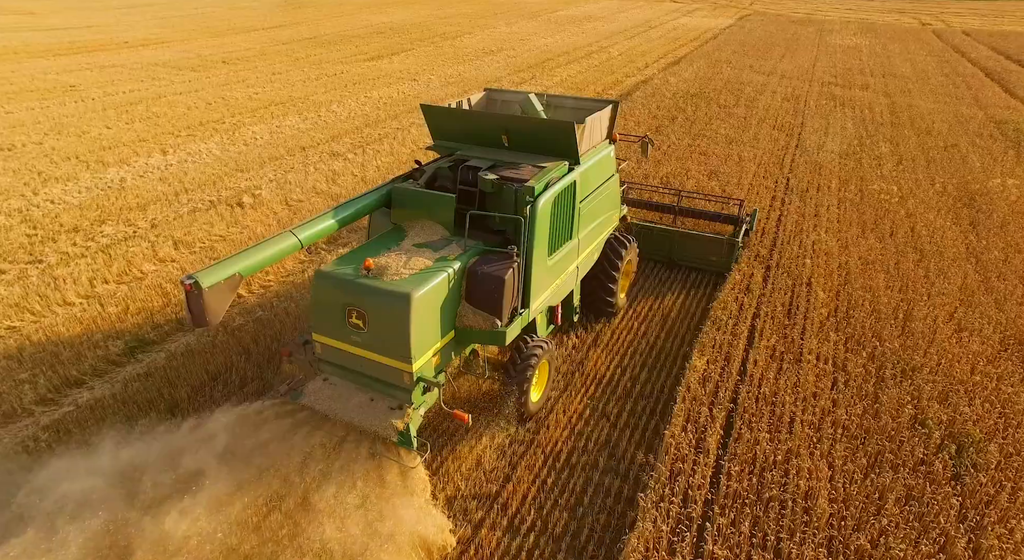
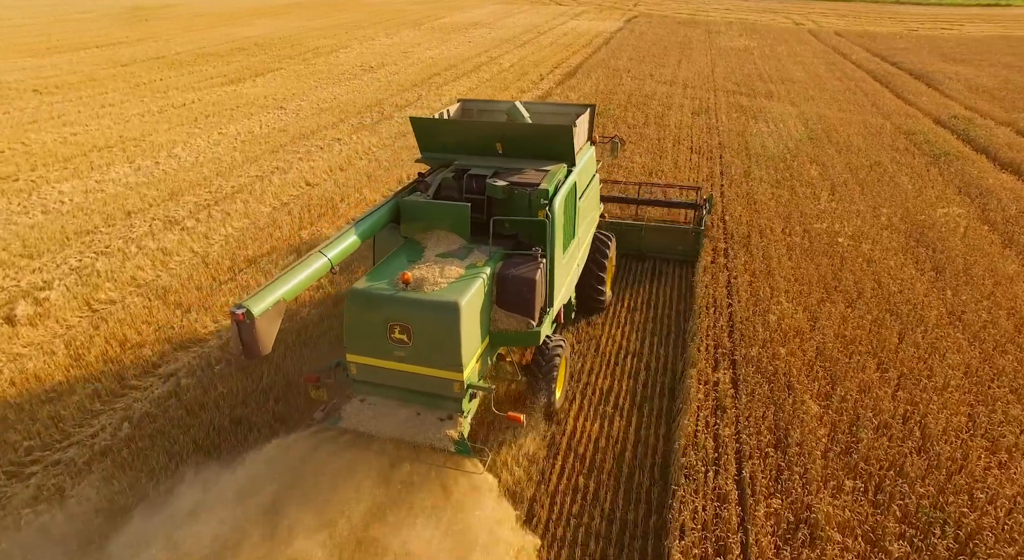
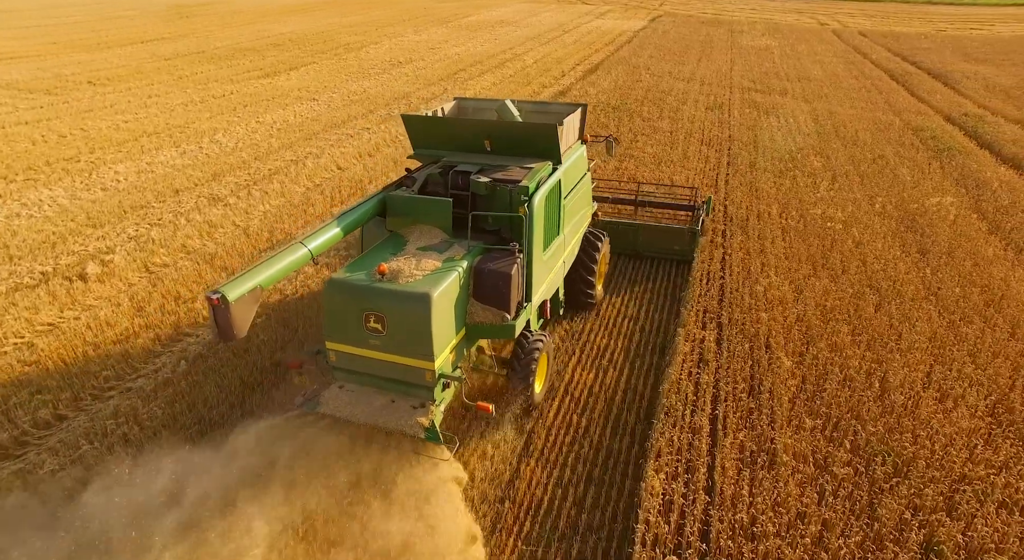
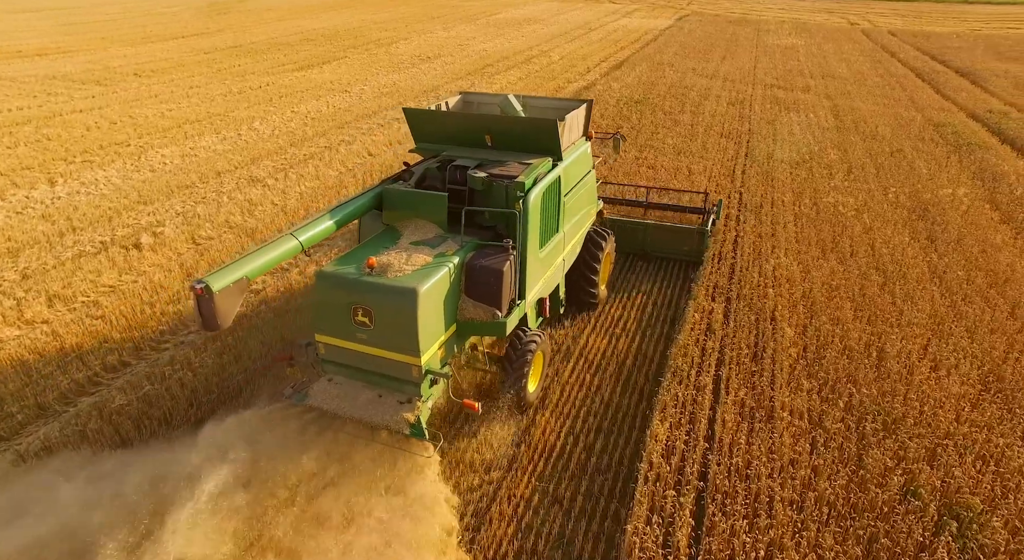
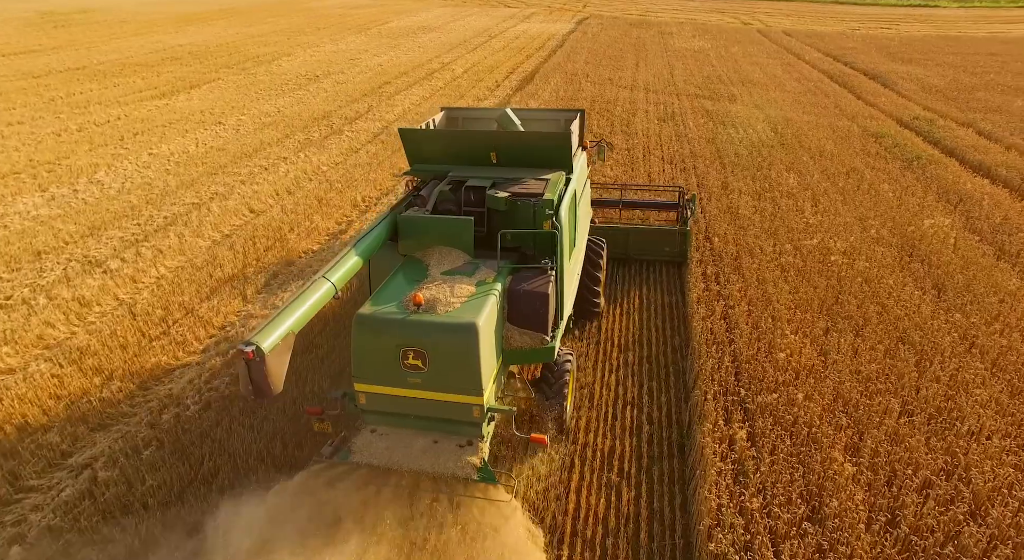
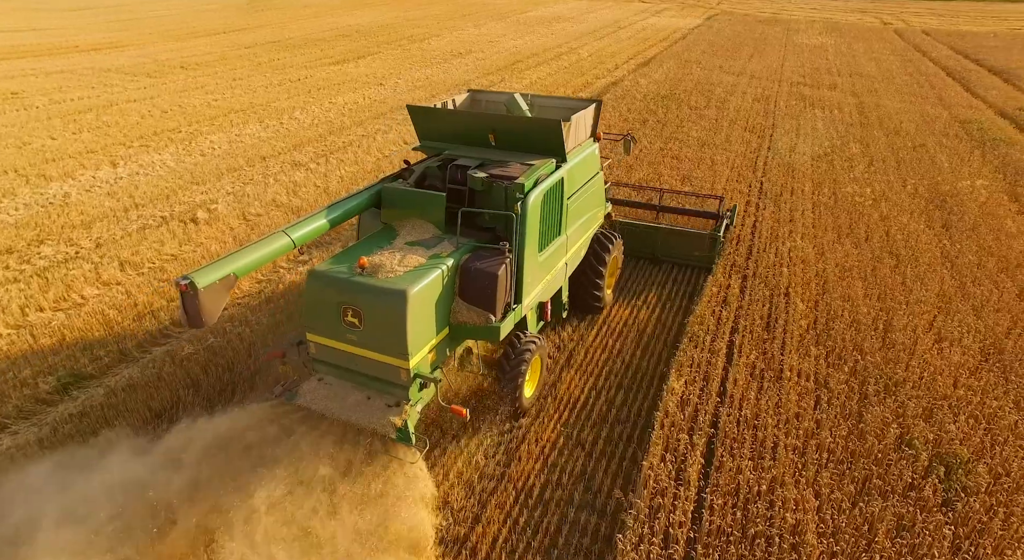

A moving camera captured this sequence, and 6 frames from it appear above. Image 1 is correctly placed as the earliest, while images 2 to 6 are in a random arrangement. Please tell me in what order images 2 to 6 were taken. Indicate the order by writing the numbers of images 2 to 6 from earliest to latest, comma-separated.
6, 4, 3, 2, 5
